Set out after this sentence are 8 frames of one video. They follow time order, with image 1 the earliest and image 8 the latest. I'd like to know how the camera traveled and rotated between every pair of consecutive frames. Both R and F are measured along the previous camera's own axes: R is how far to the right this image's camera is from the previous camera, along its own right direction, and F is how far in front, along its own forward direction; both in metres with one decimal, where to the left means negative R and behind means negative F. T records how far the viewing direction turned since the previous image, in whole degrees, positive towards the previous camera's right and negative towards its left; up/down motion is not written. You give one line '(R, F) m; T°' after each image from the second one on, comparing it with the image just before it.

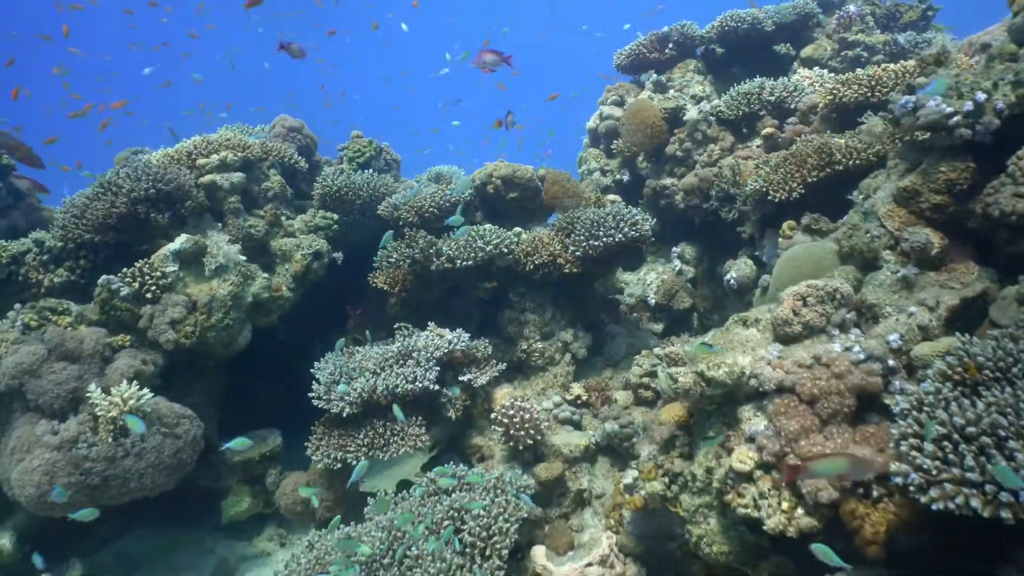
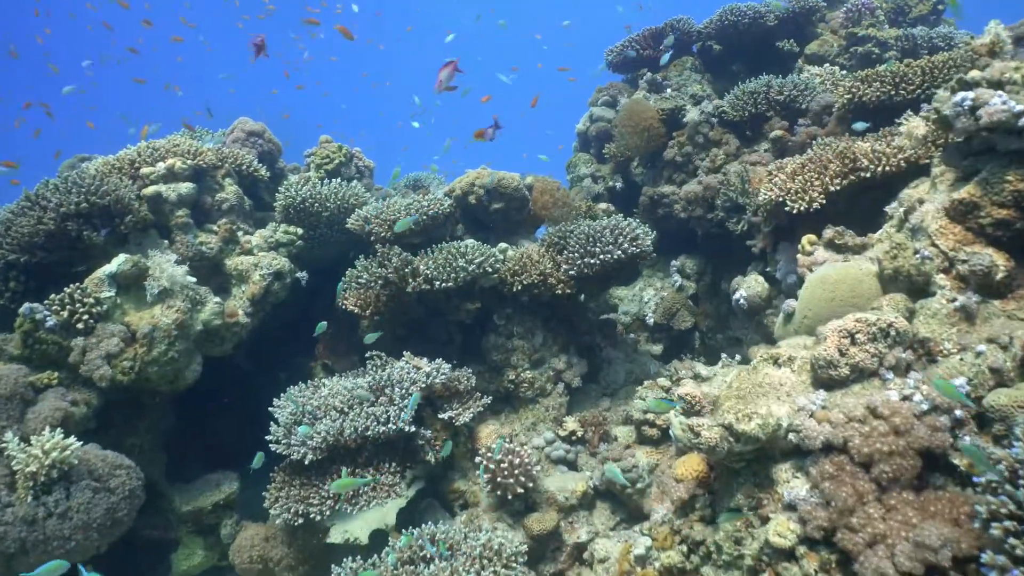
(0.0, +0.9) m; +1°
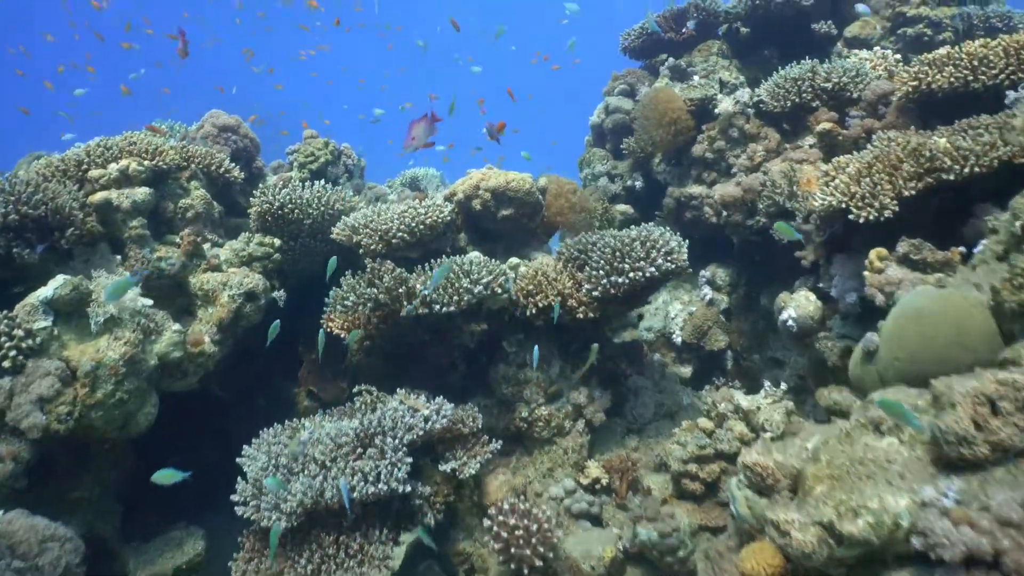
(-0.1, +1.1) m; 0°
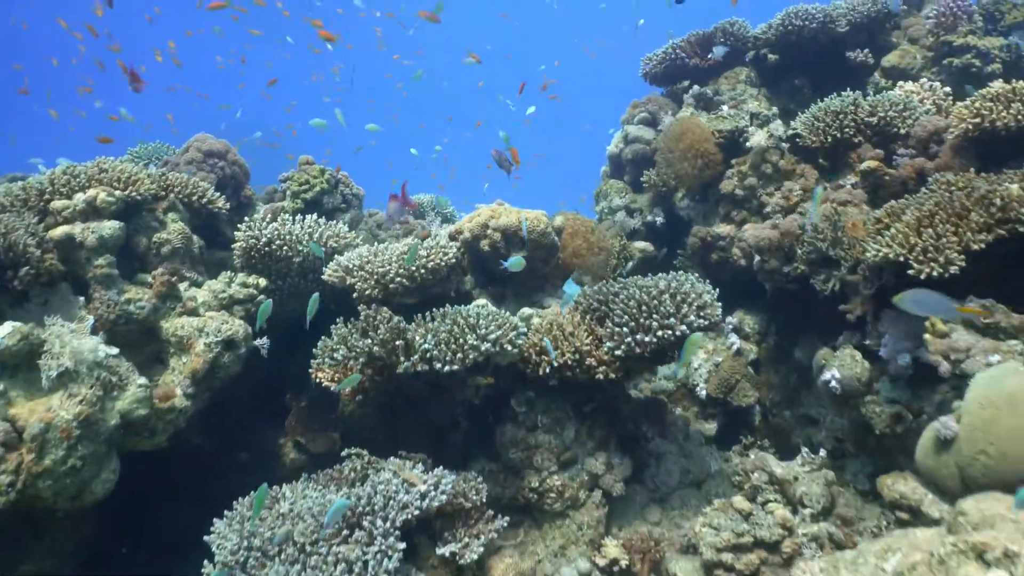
(-0.1, +0.7) m; 0°
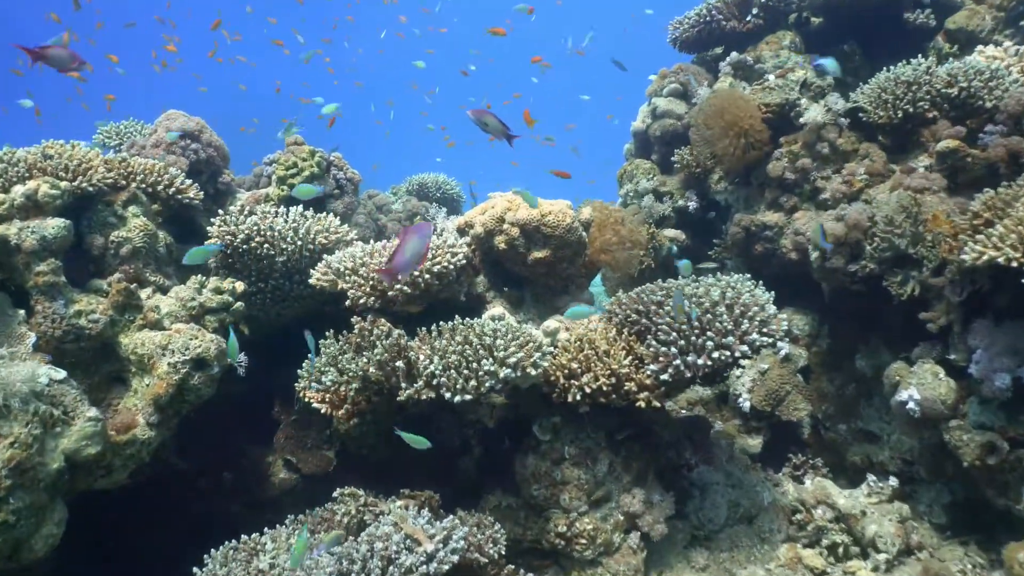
(-0.1, +1.0) m; 0°
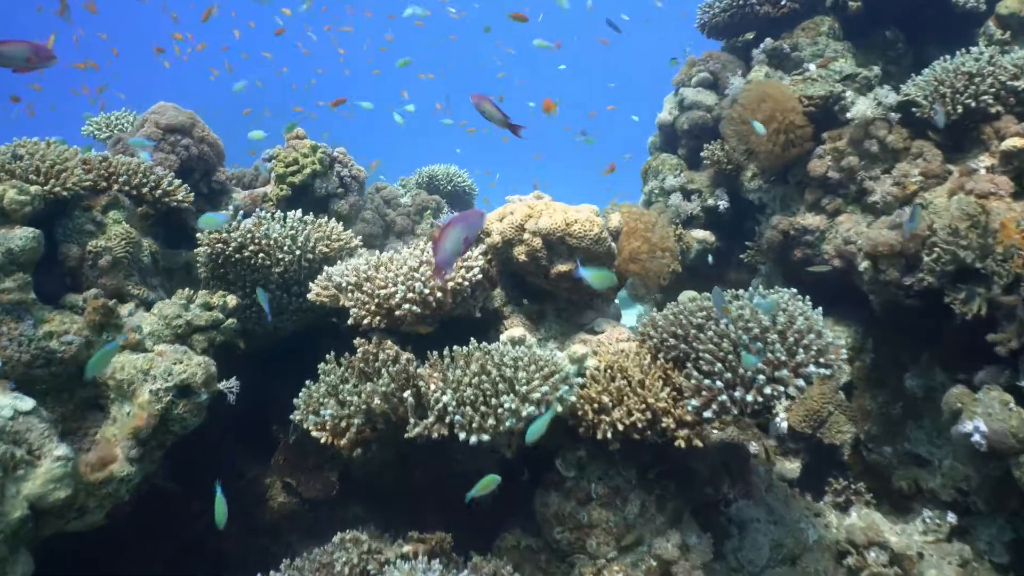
(-0.1, +0.5) m; -1°
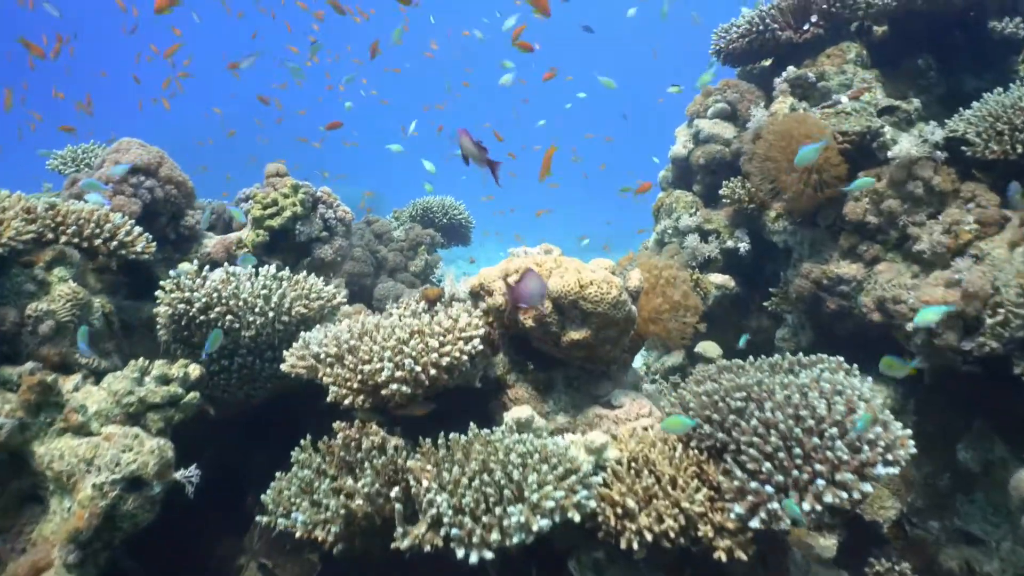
(0.0, +0.6) m; 0°
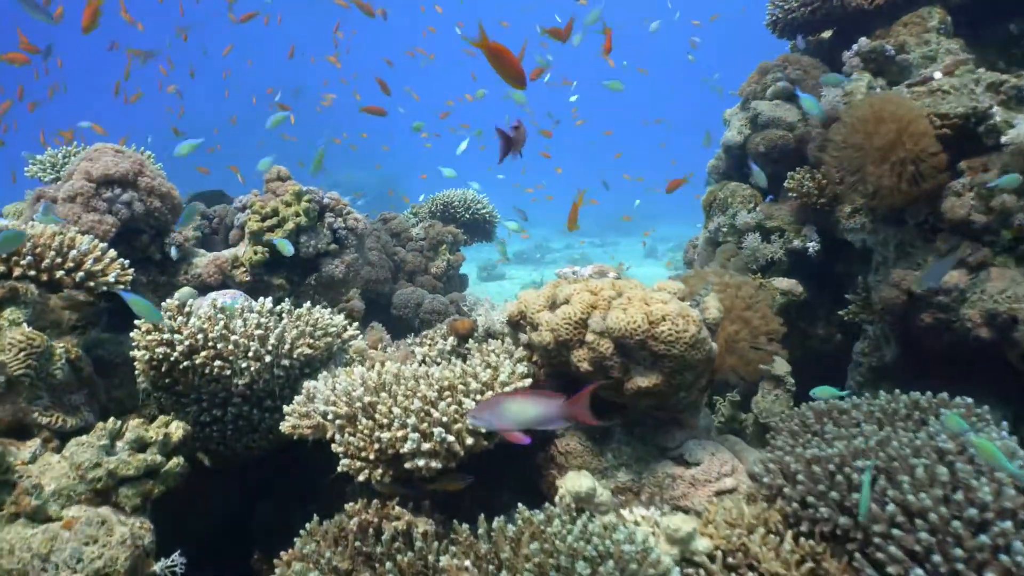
(-0.1, +0.8) m; -1°
